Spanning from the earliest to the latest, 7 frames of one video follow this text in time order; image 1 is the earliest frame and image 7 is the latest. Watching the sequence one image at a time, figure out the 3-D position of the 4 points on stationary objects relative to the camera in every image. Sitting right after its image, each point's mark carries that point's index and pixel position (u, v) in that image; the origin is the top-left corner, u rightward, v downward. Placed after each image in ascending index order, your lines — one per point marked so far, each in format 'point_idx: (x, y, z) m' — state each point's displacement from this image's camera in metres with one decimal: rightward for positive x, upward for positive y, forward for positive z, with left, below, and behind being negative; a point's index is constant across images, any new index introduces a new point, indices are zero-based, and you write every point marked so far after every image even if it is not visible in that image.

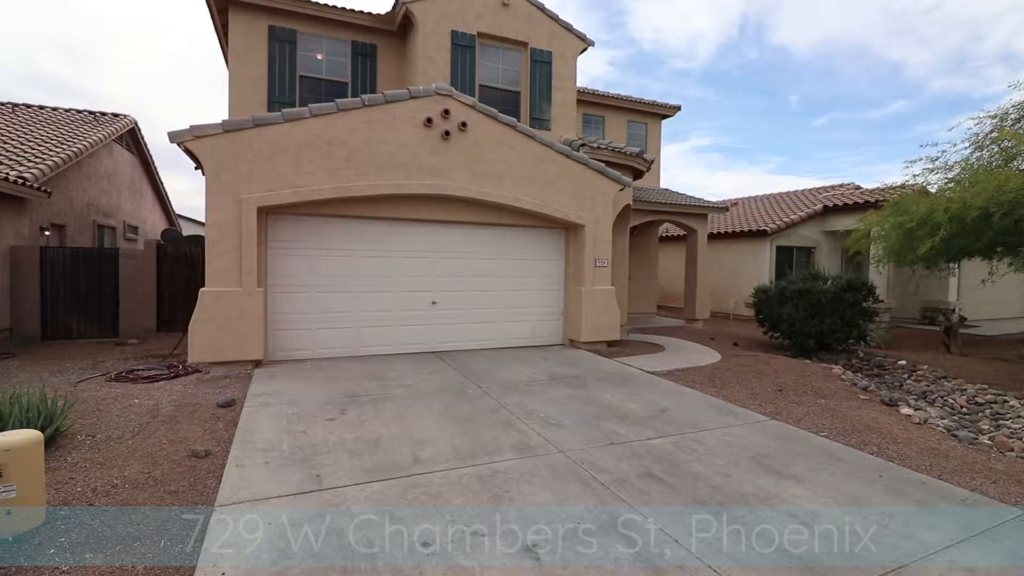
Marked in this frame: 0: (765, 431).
0: (+3.0, -1.7, +6.3) m
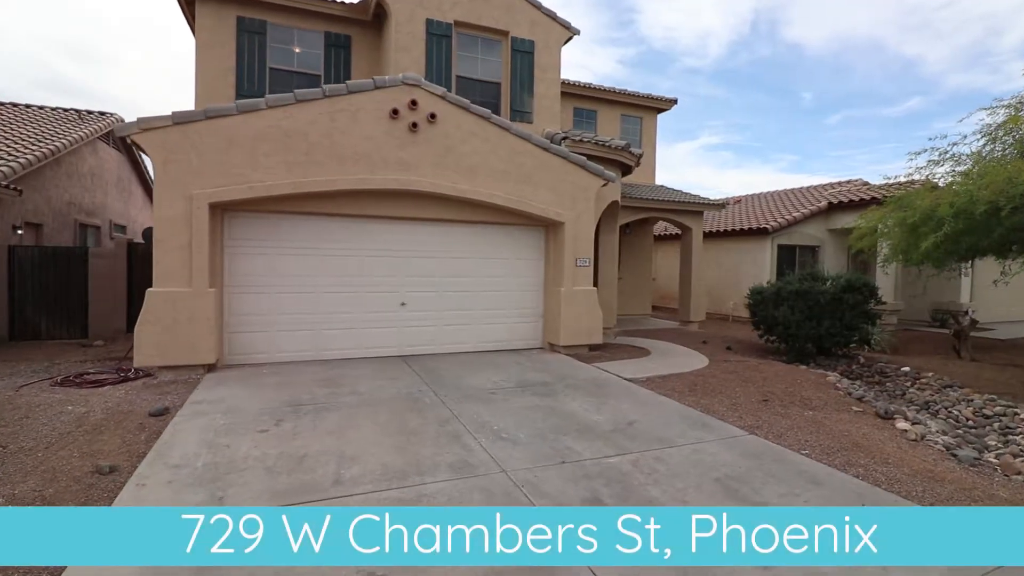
0: (+2.4, -1.7, +5.7) m
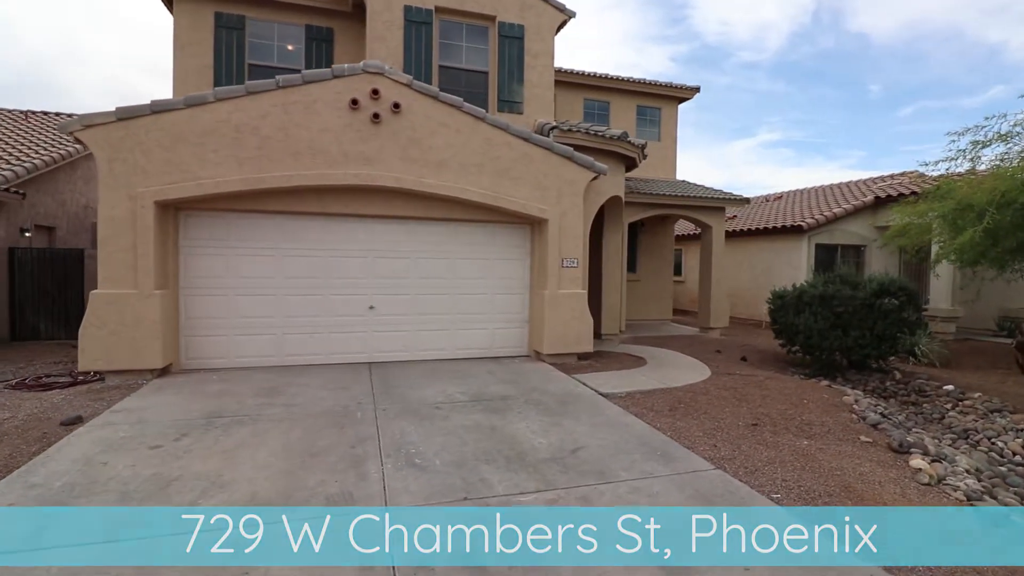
0: (+1.6, -1.8, +4.7) m
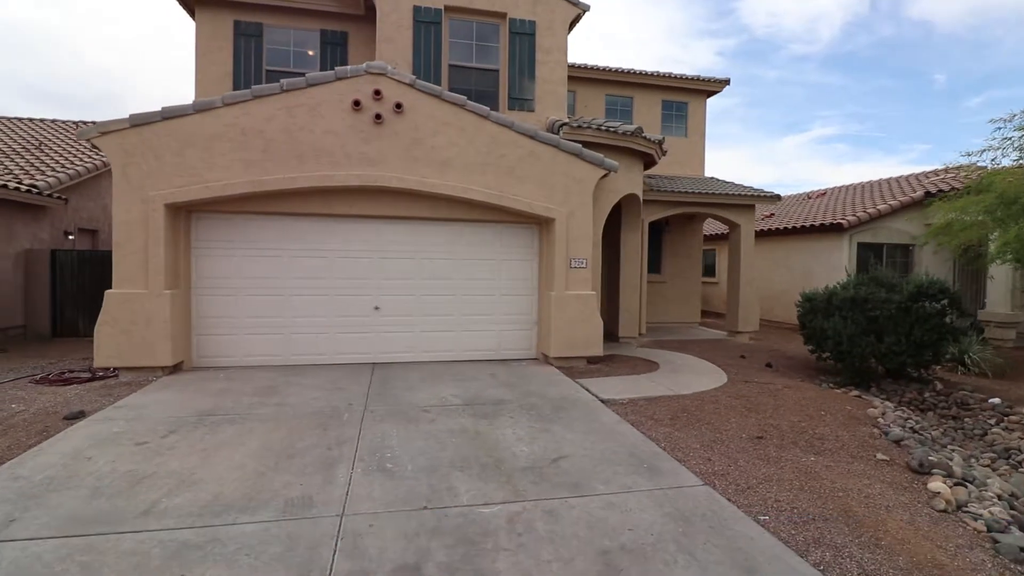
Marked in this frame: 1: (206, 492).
0: (+1.3, -1.8, +4.3) m
1: (-2.5, -1.7, +4.4) m
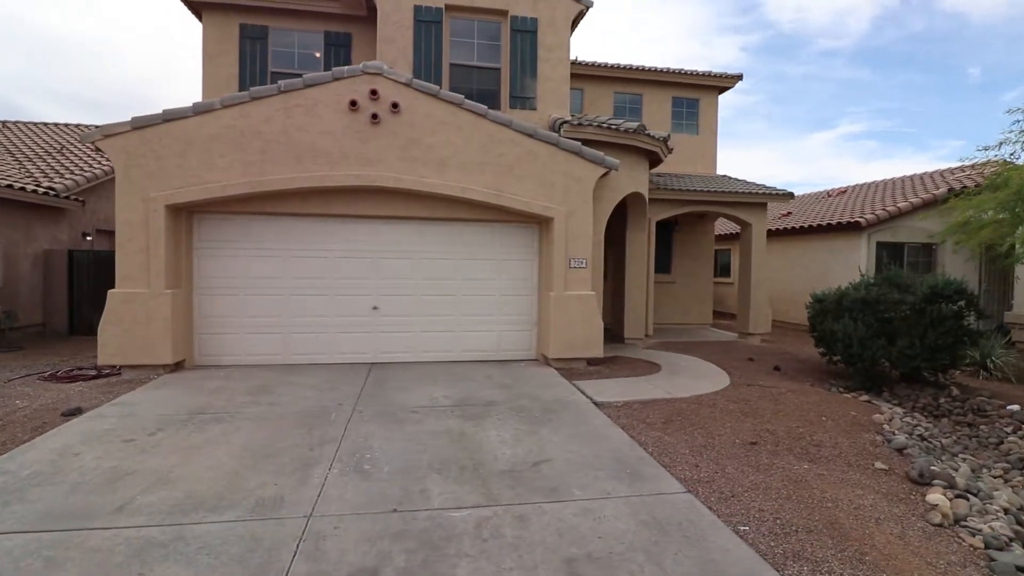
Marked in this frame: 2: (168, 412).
0: (+1.1, -1.8, +4.2) m
1: (-2.8, -1.7, +4.4) m
2: (-4.1, -1.5, +6.3) m
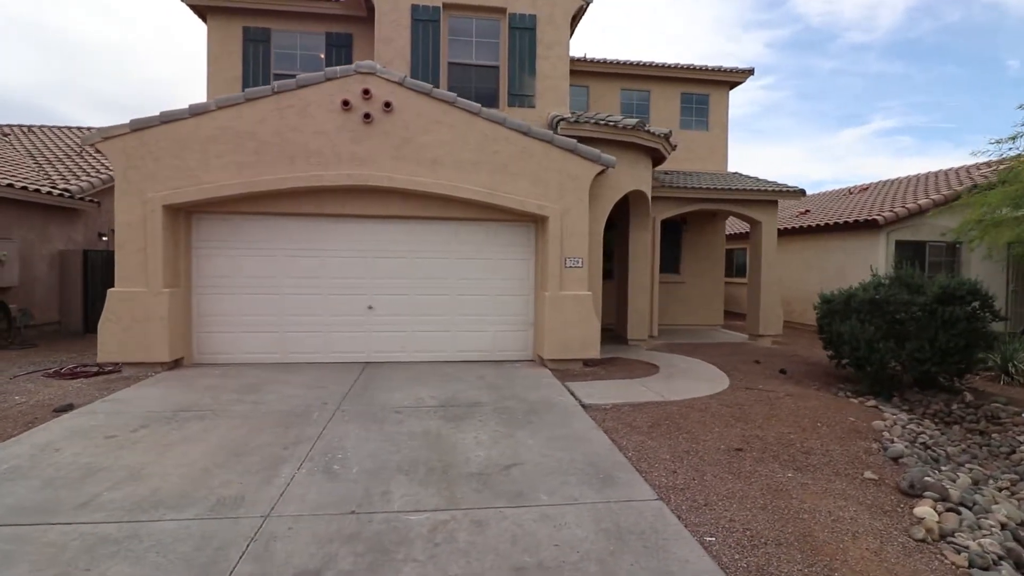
0: (+0.8, -1.8, +4.1) m
1: (-3.1, -1.7, +4.4) m
2: (-4.3, -1.5, +6.4) m
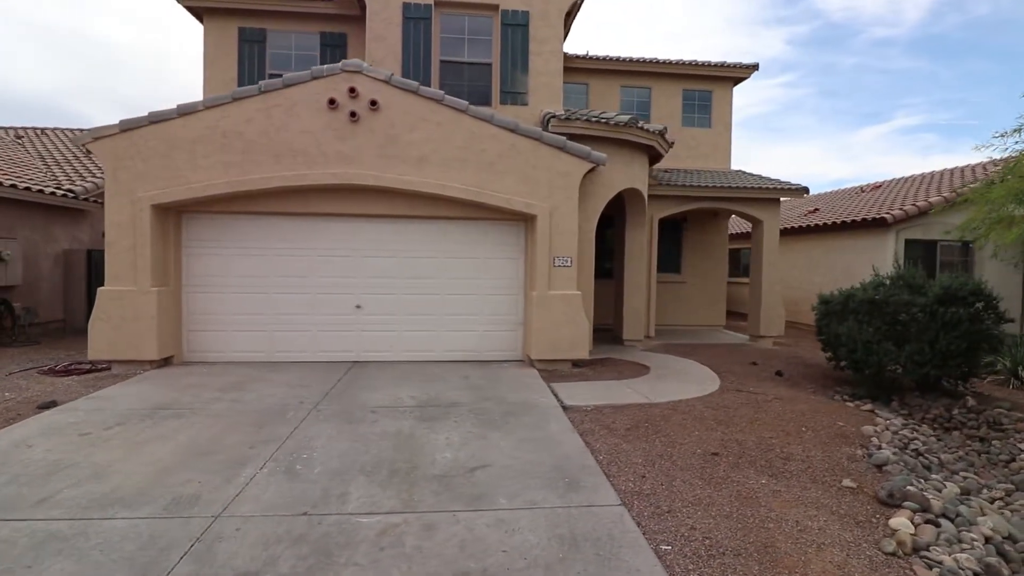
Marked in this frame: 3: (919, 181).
0: (+0.4, -1.8, +4.0) m
1: (-3.4, -1.7, +4.4) m
2: (-4.6, -1.4, +6.4) m
3: (+11.8, +3.1, +15.2) m
